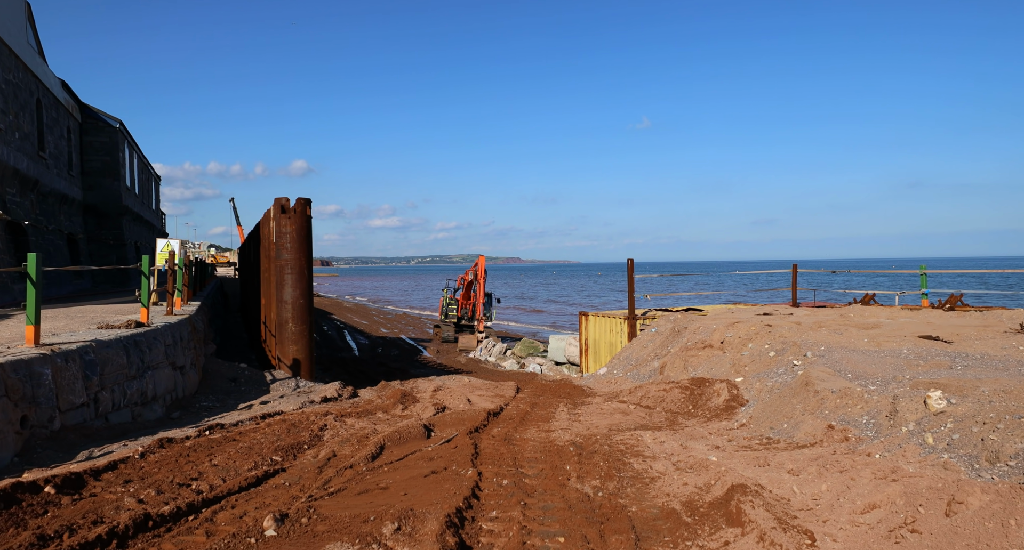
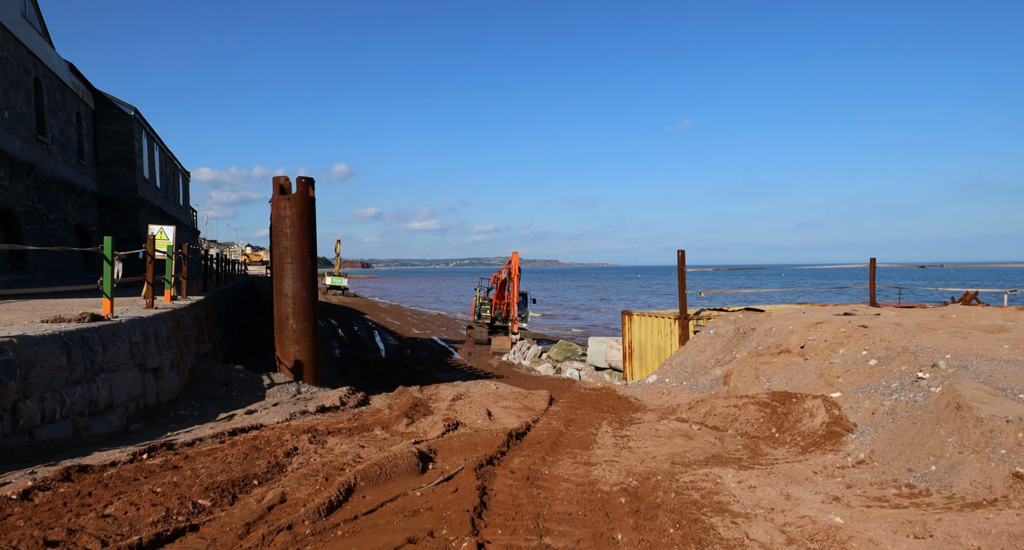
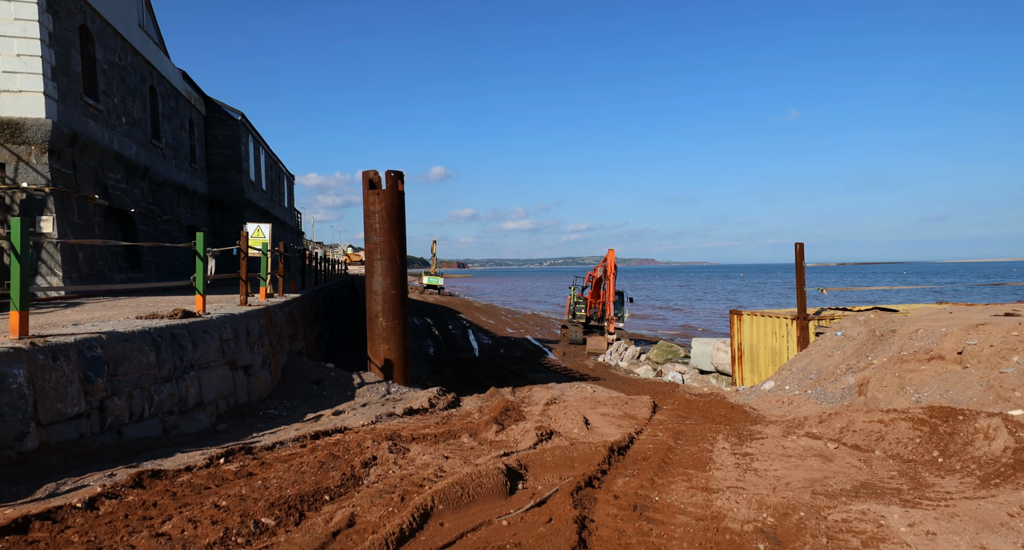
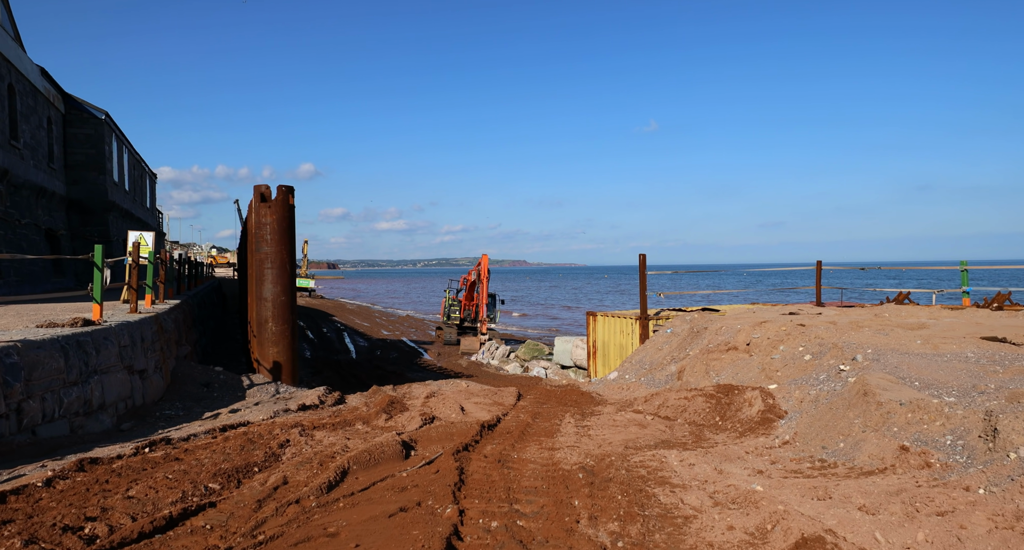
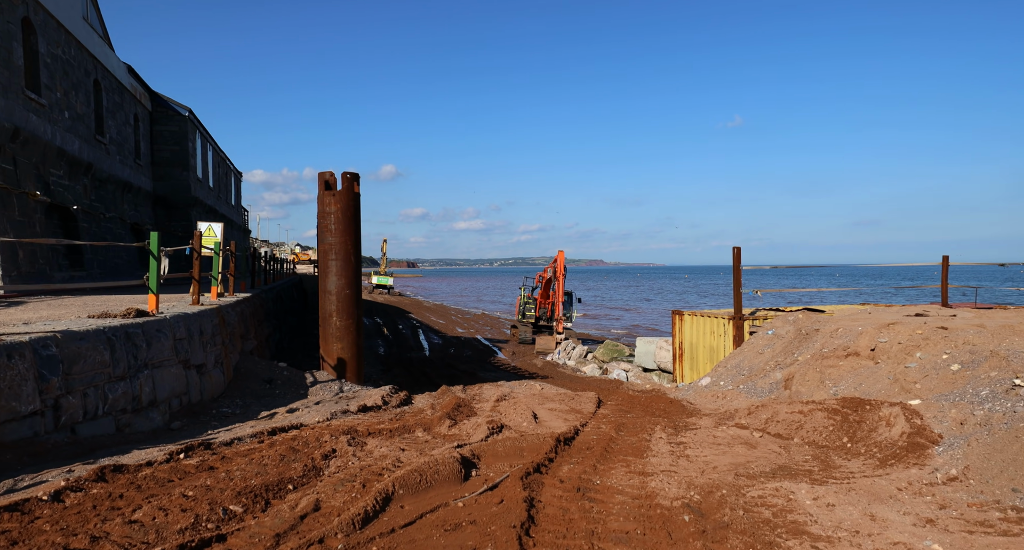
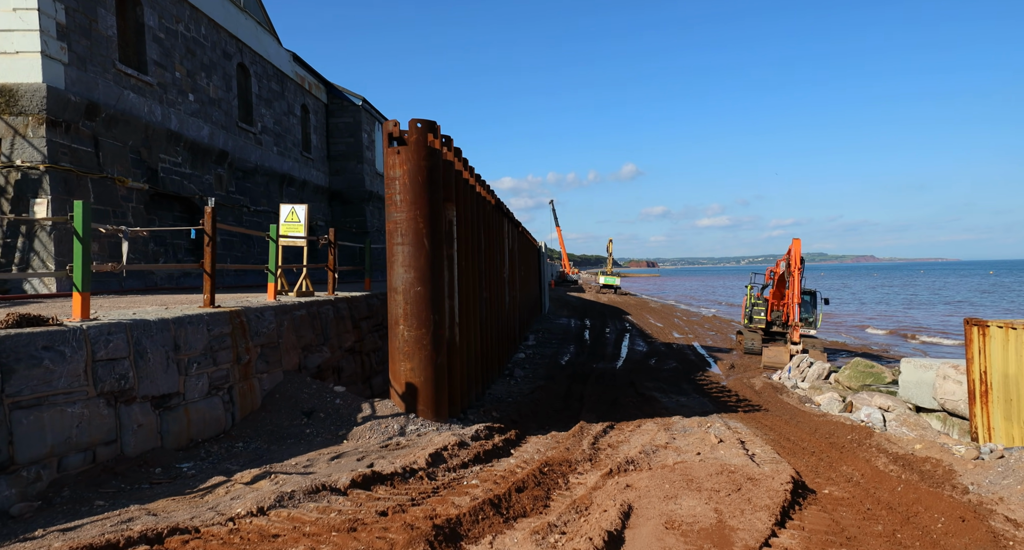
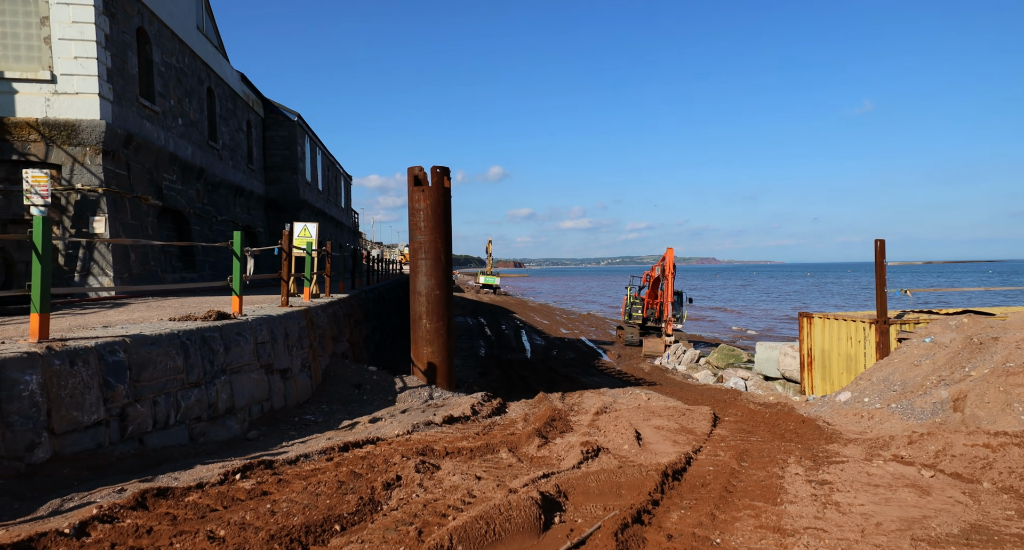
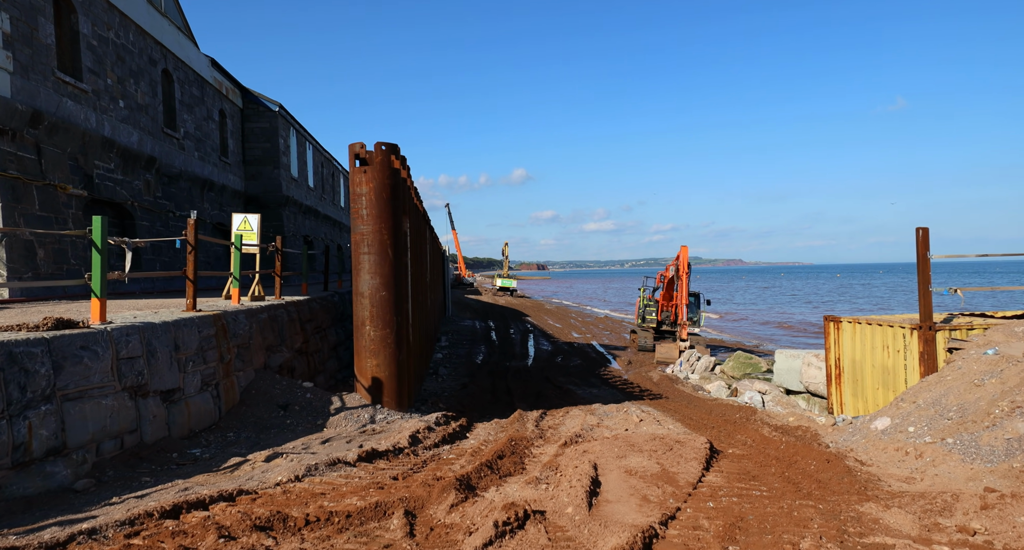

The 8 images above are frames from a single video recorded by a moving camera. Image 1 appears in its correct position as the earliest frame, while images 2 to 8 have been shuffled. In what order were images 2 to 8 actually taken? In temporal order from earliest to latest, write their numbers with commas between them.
4, 2, 5, 3, 7, 8, 6
